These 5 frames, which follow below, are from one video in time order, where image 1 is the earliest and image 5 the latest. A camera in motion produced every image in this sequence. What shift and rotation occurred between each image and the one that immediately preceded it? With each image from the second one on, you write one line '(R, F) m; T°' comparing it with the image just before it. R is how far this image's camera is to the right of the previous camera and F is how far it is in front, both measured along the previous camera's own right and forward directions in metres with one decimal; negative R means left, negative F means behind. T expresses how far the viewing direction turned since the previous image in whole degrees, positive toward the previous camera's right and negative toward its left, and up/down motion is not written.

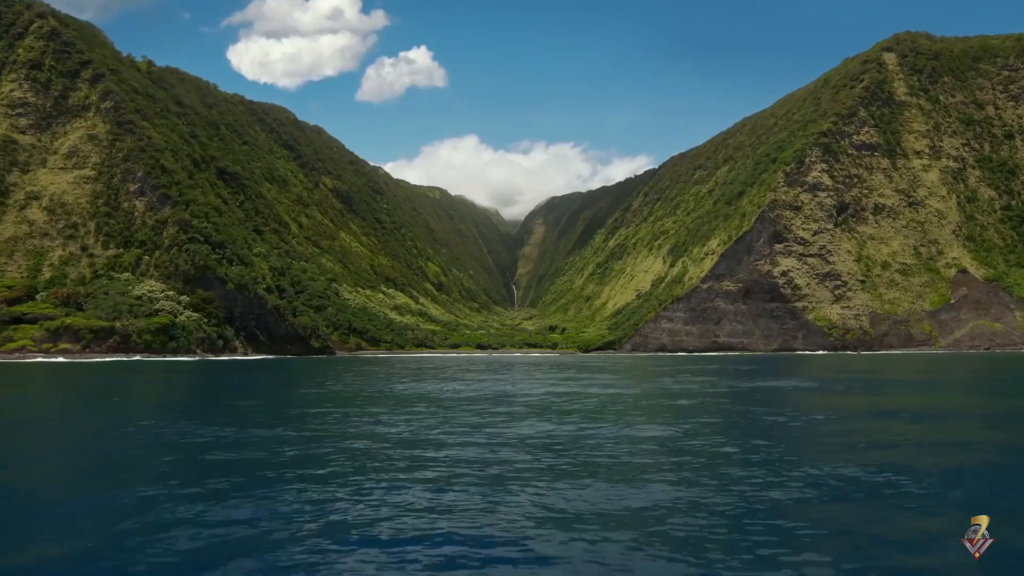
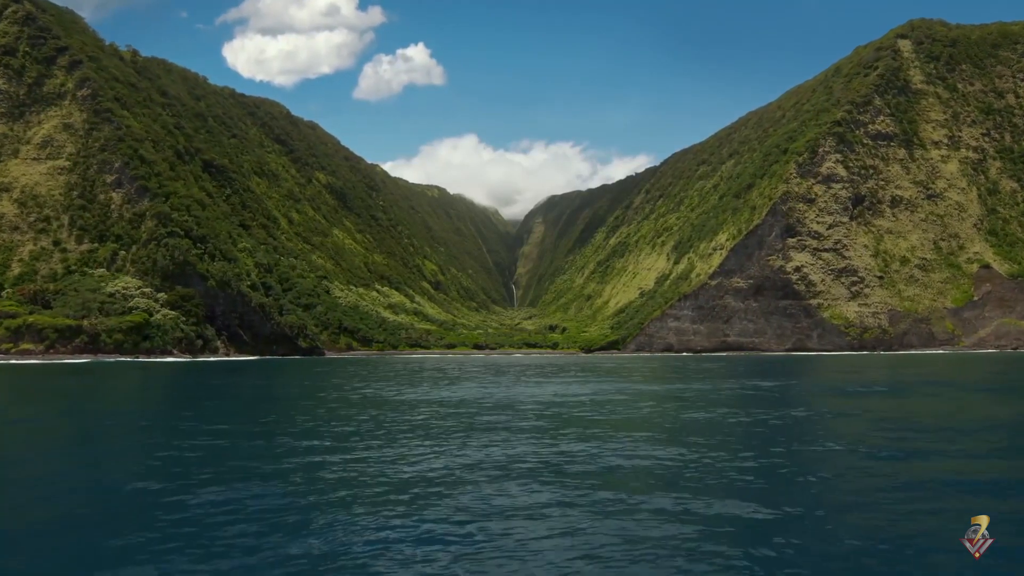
(+0.2, +7.7) m; 0°
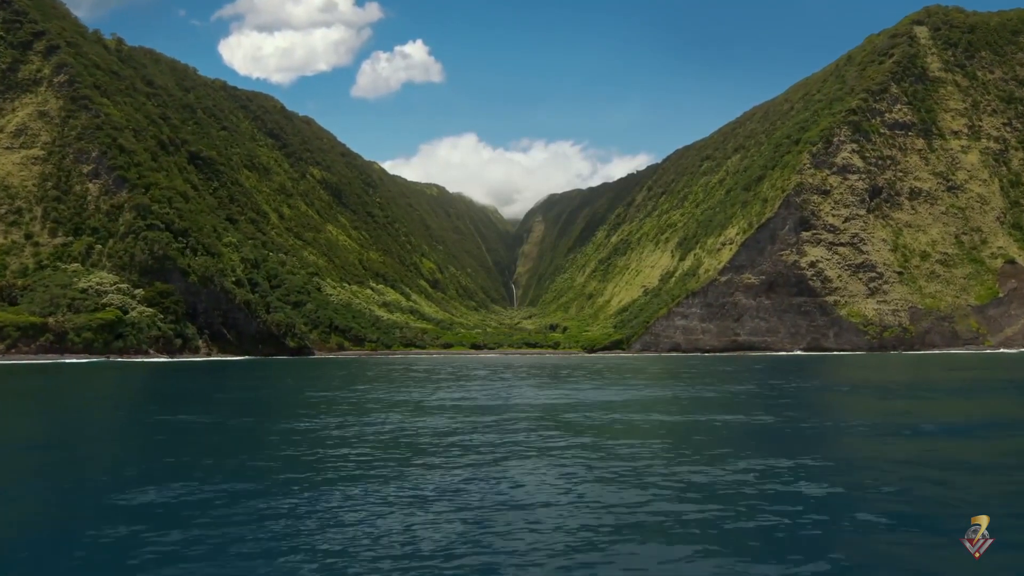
(+0.1, +7.2) m; 0°
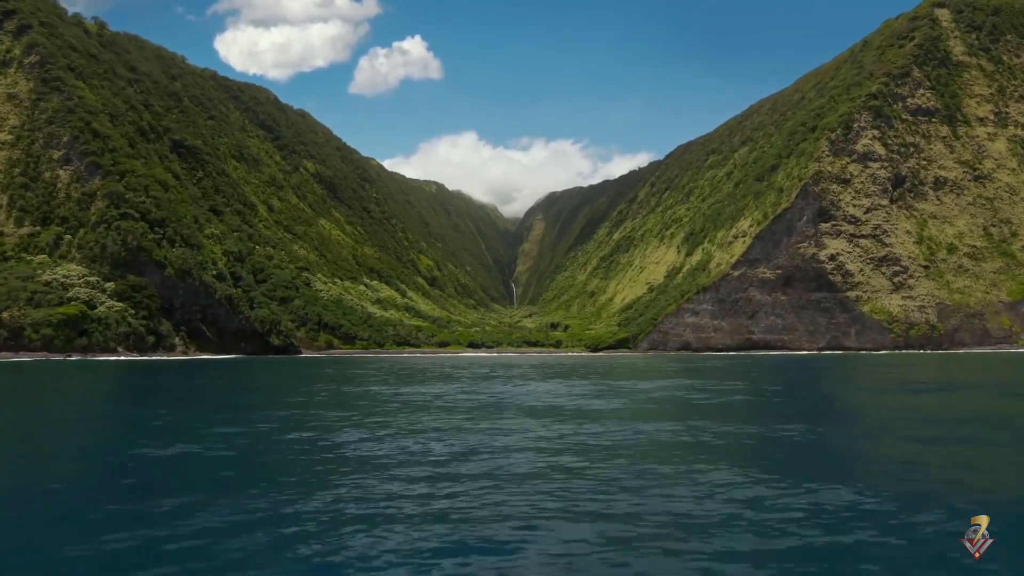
(0.0, +8.3) m; 0°
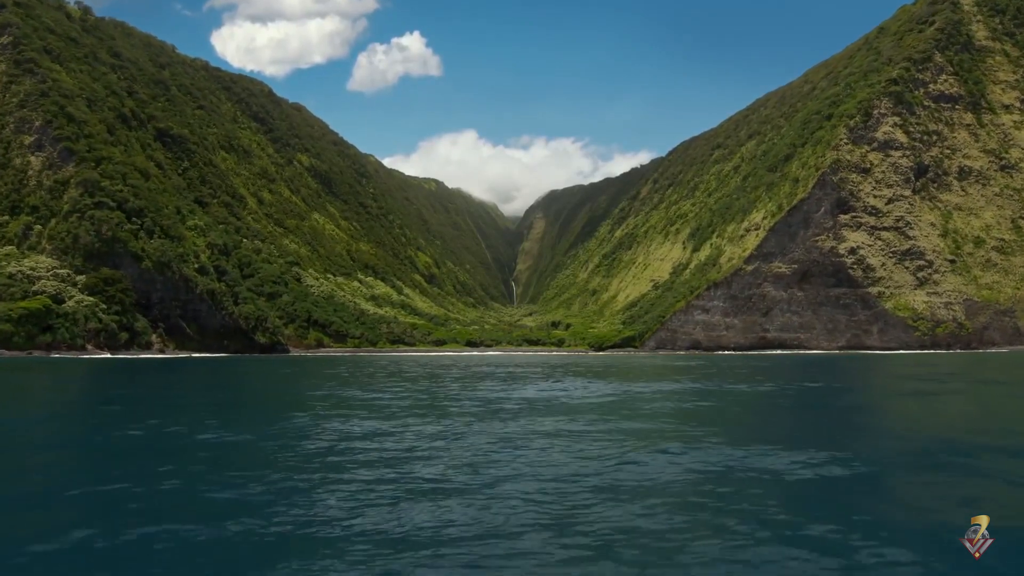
(0.0, +7.2) m; 0°
